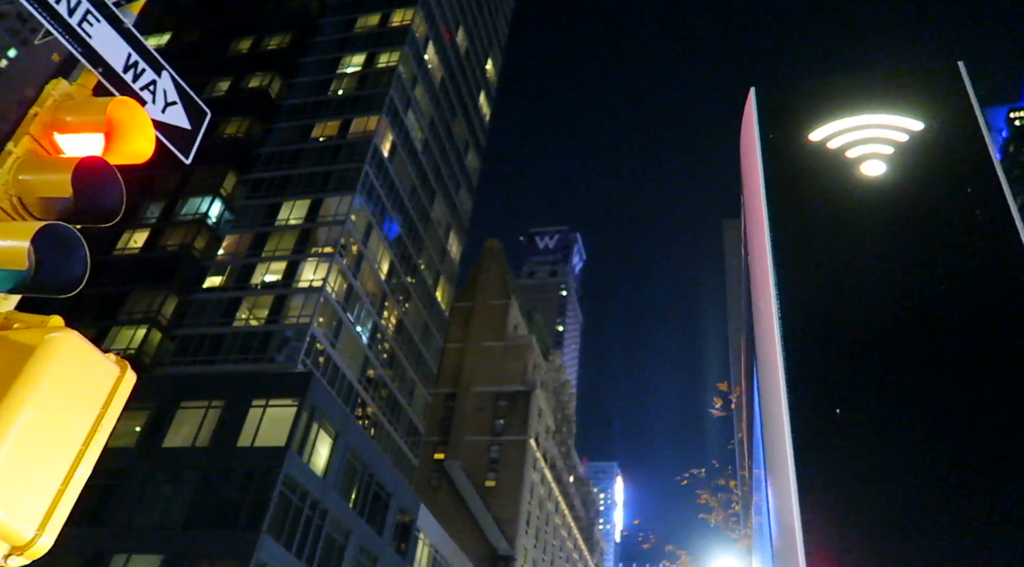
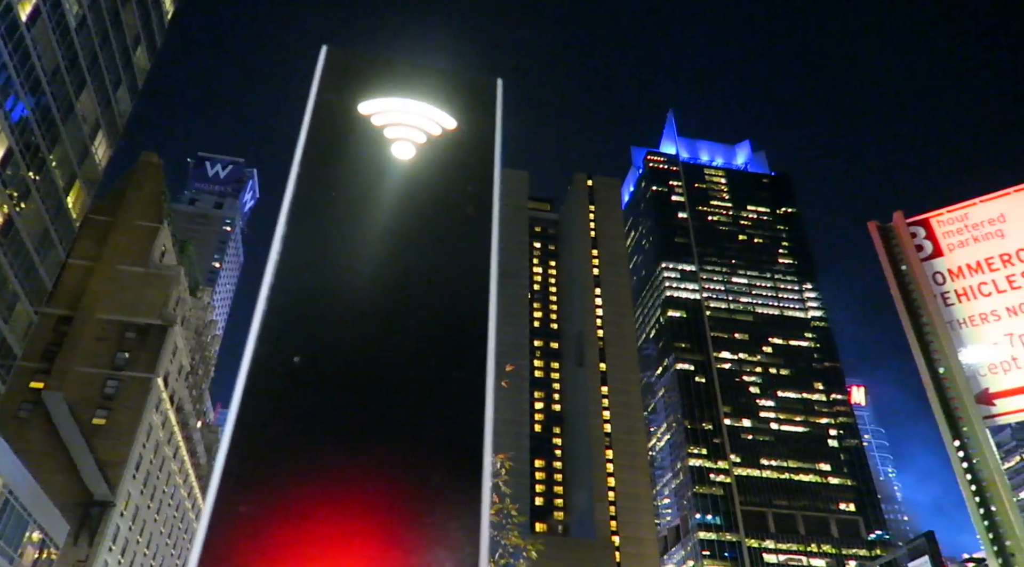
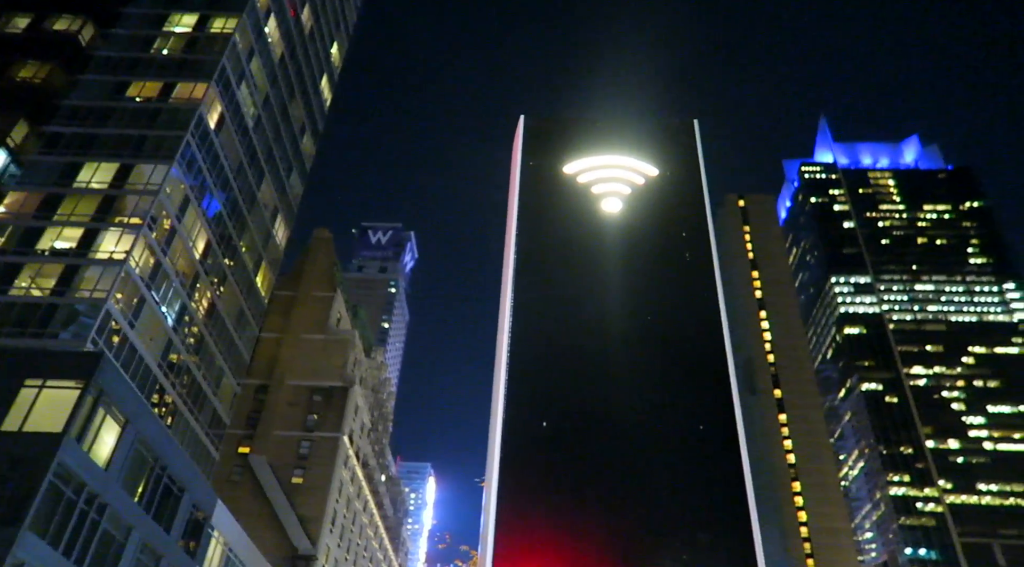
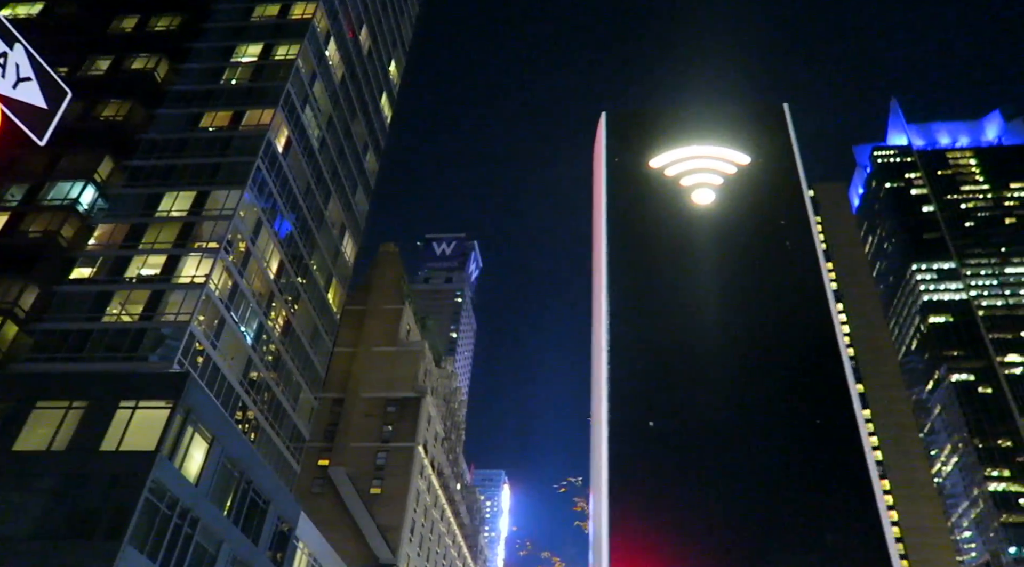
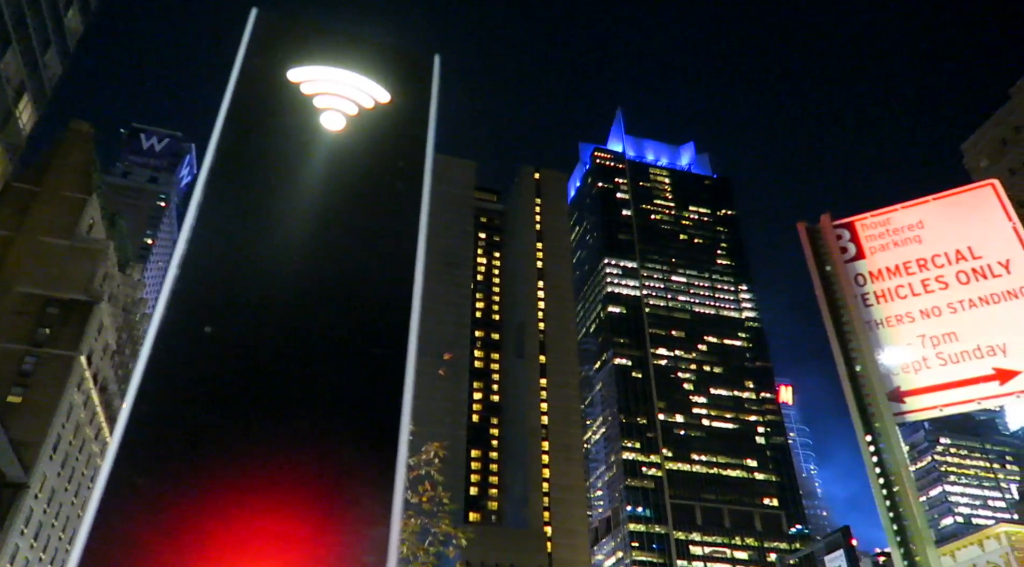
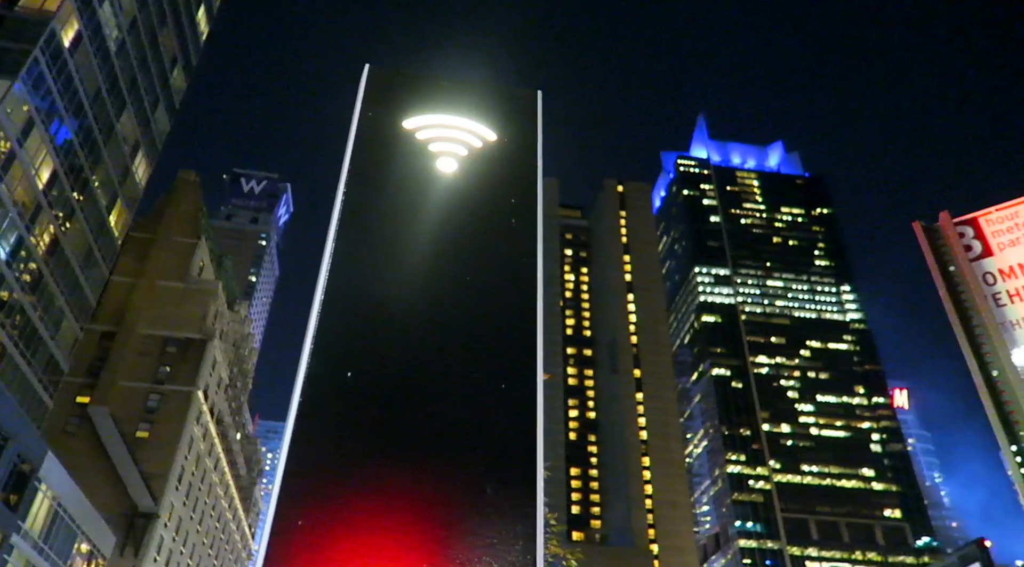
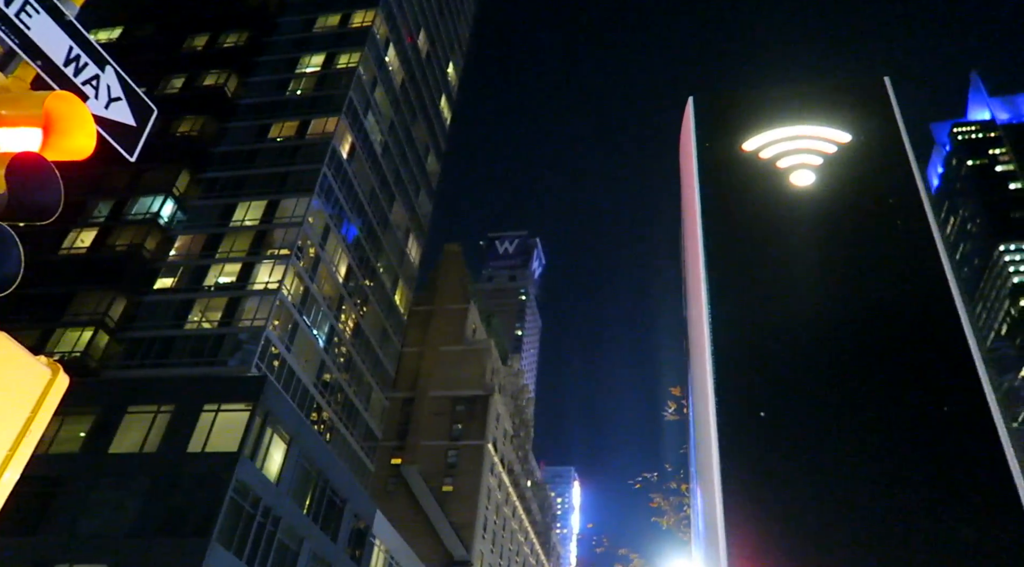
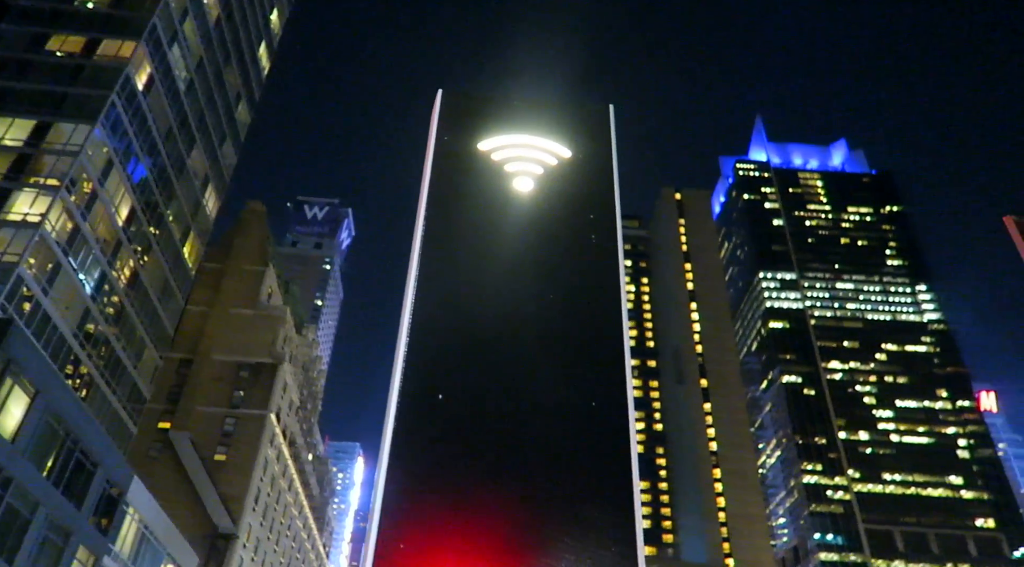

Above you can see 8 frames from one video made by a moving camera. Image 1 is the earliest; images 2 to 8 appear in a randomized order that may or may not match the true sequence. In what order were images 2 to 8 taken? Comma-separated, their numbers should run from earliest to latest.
7, 4, 3, 8, 6, 2, 5
